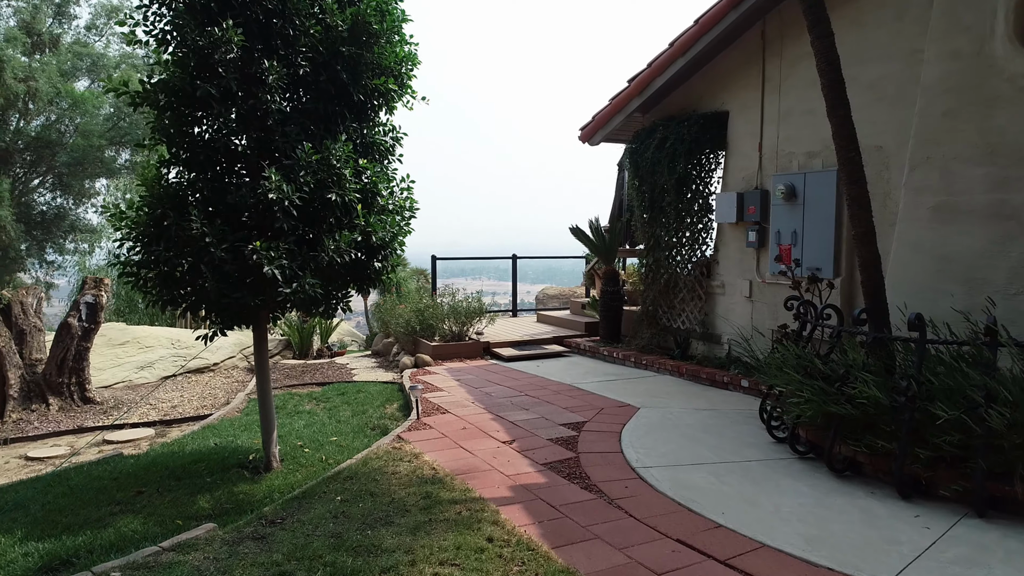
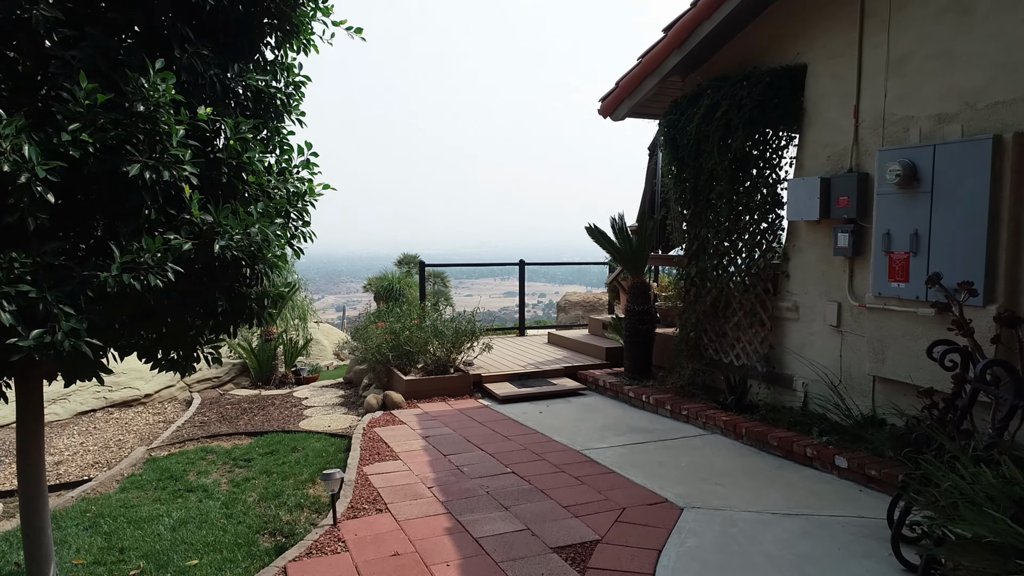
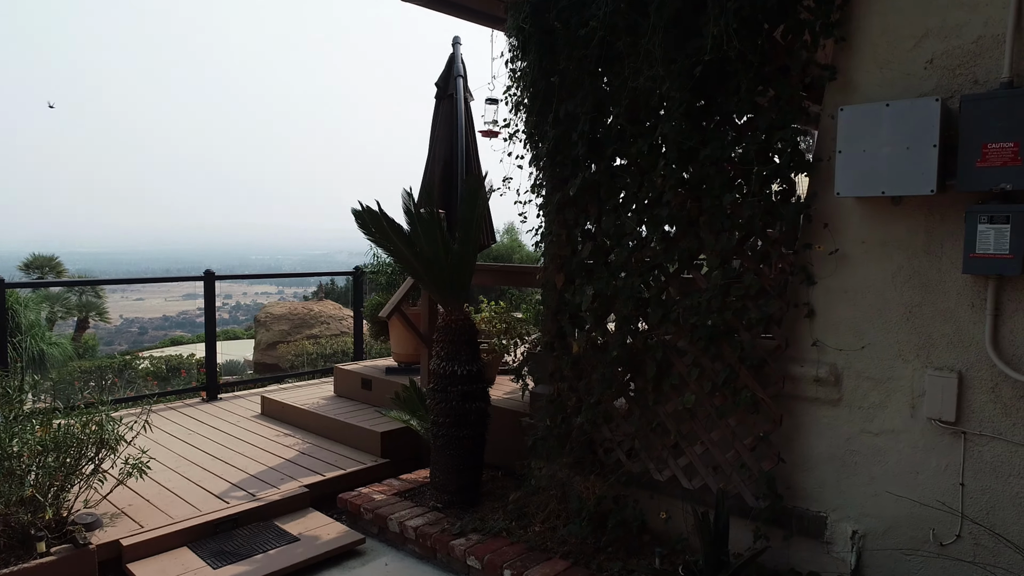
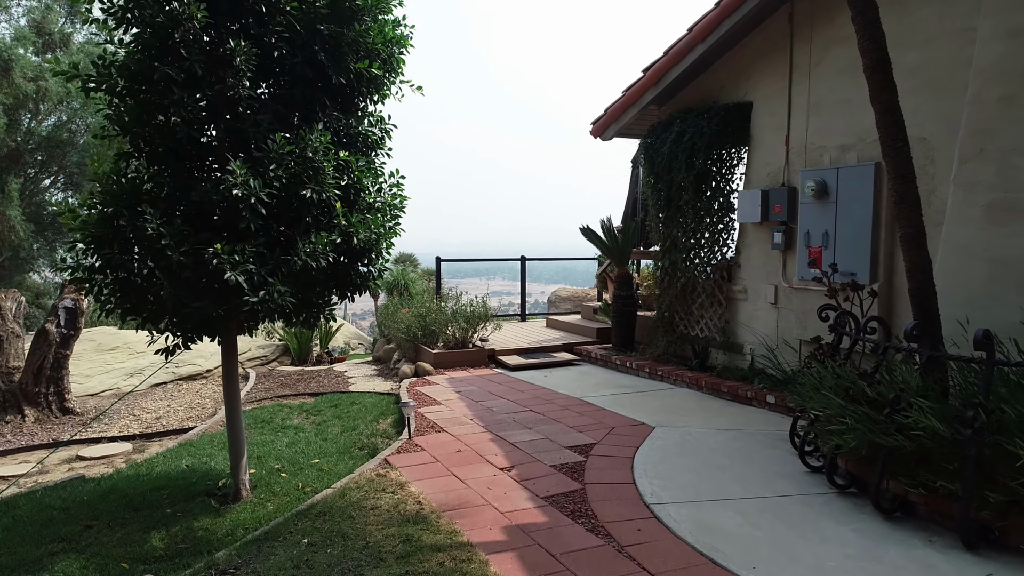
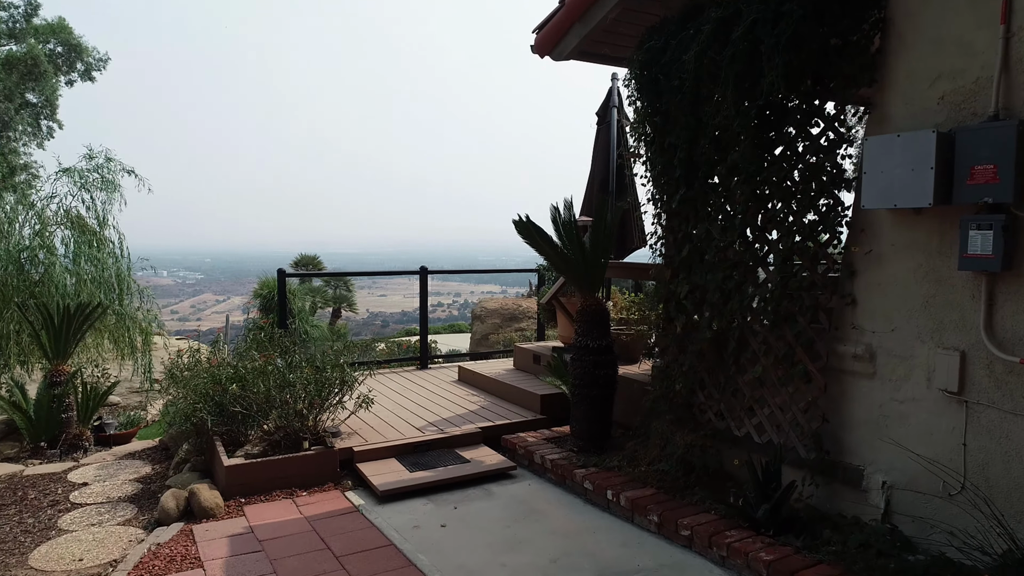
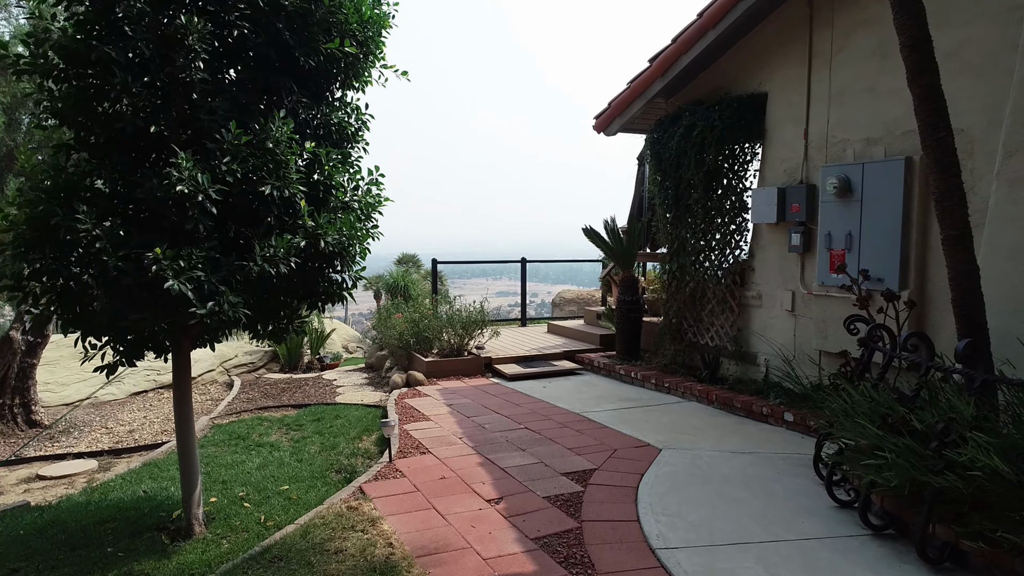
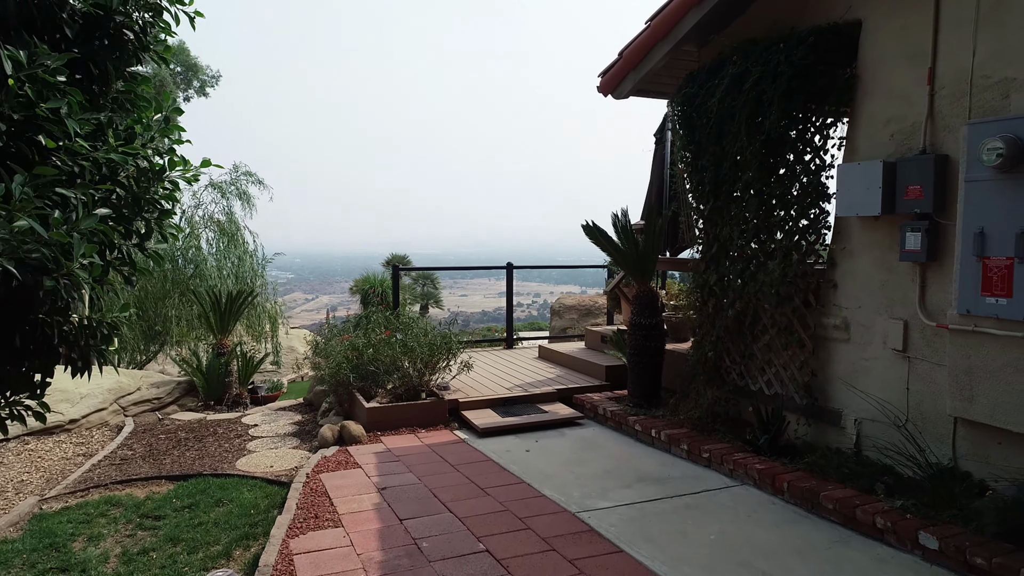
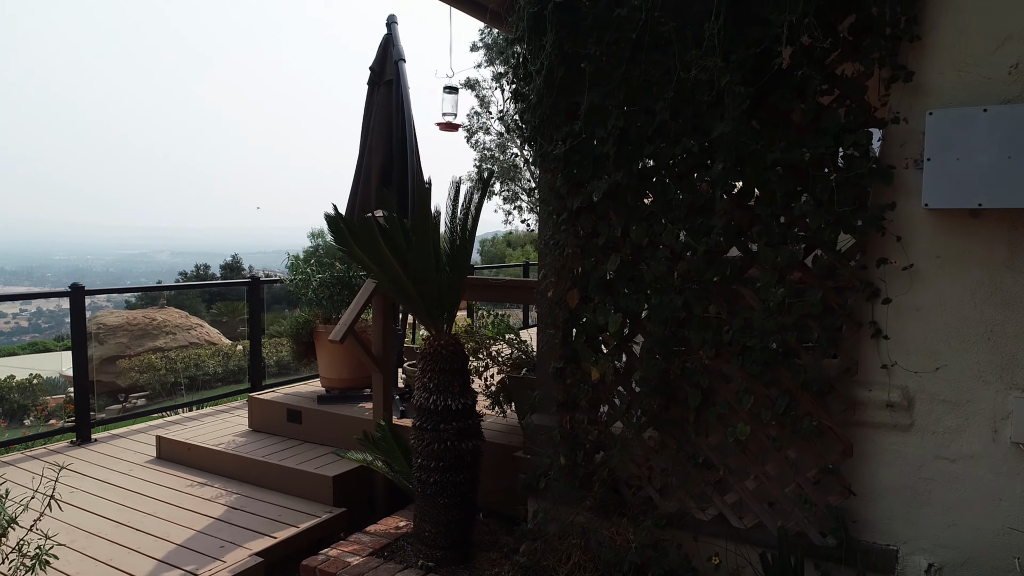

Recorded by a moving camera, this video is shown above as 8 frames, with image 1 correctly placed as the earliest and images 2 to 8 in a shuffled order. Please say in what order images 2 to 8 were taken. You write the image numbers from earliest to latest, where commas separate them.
4, 6, 2, 7, 5, 3, 8
